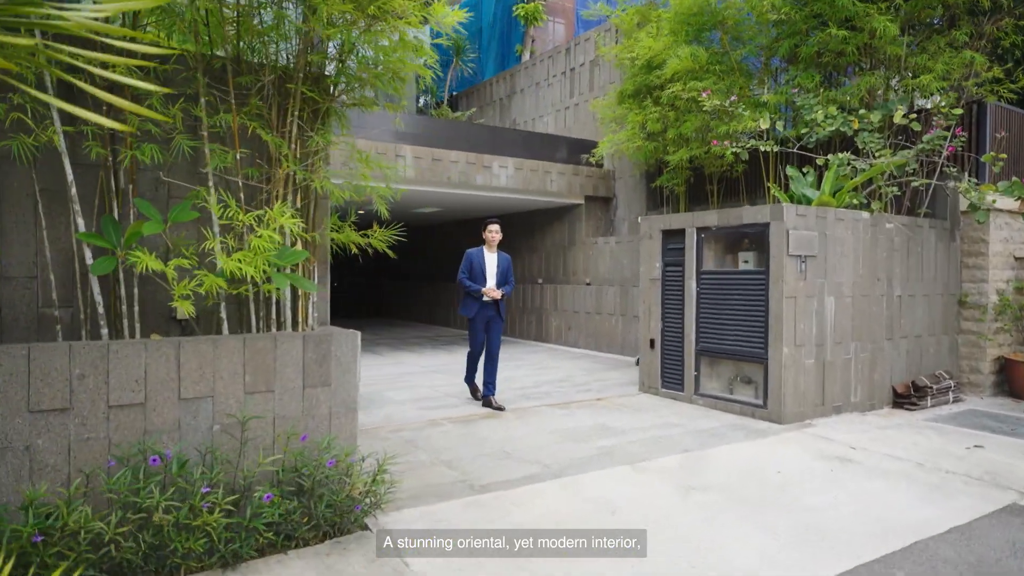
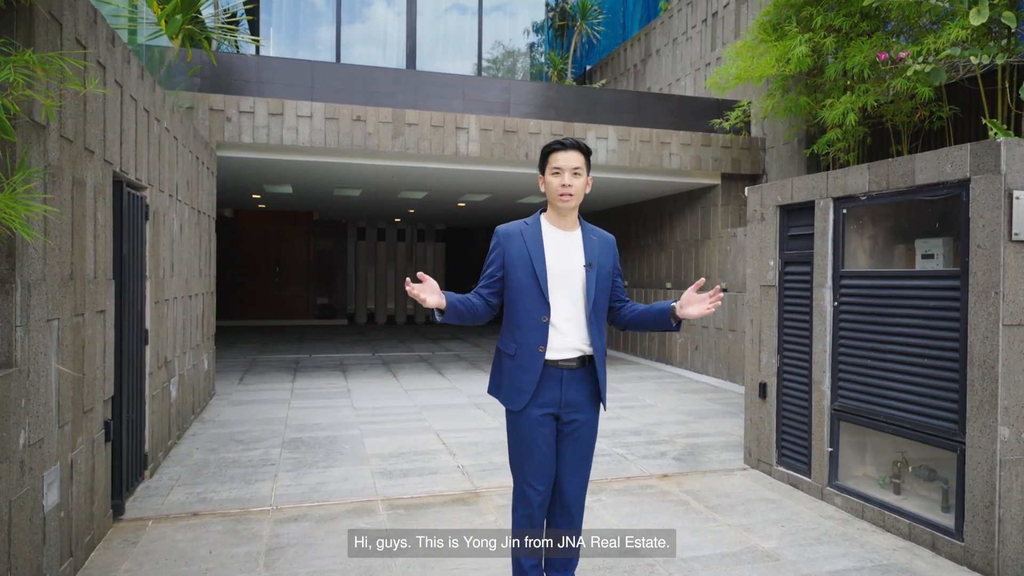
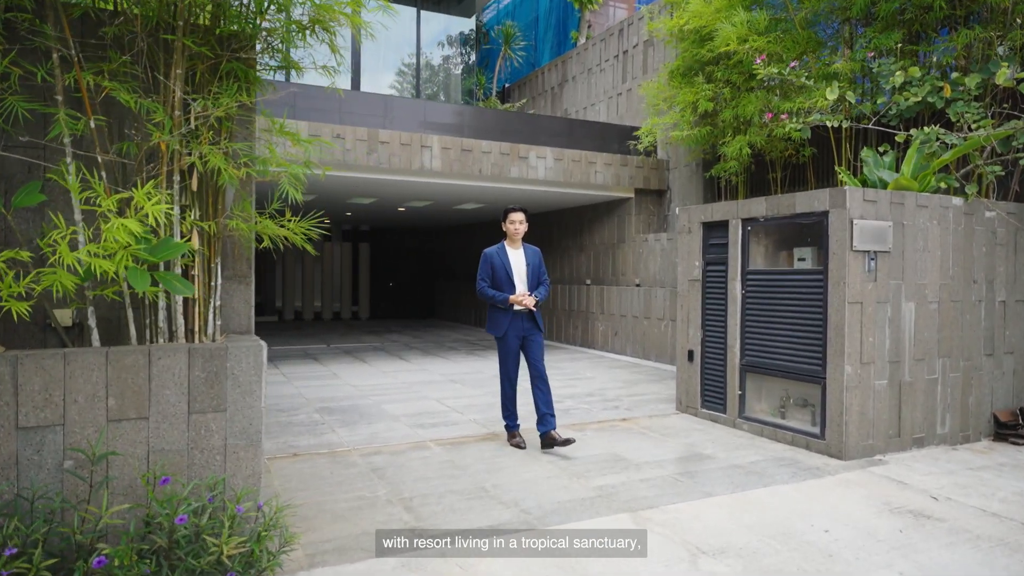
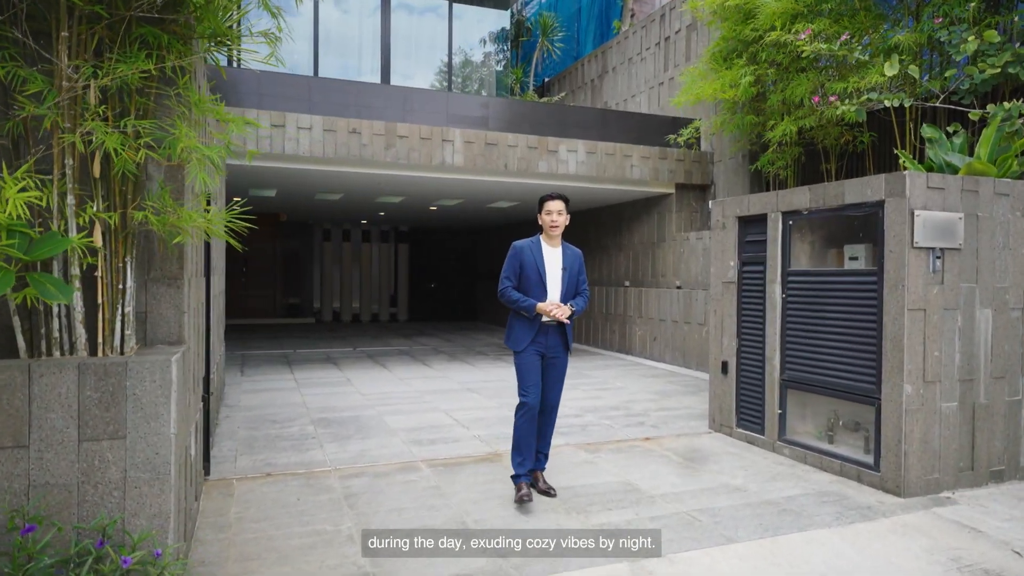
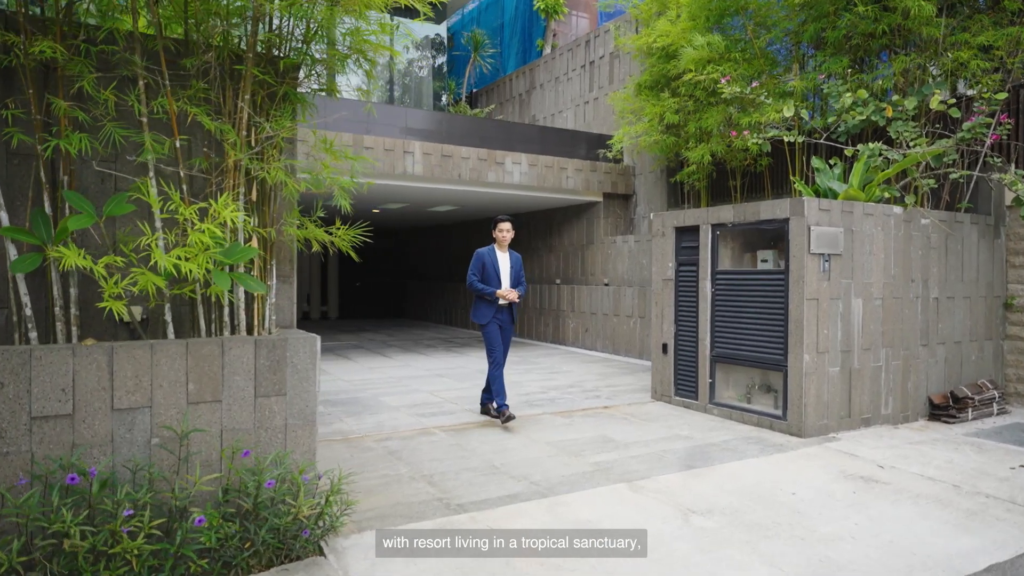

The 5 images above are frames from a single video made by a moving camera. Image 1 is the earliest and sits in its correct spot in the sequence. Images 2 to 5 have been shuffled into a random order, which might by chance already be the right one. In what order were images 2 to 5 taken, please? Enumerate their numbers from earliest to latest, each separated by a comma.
5, 3, 4, 2
